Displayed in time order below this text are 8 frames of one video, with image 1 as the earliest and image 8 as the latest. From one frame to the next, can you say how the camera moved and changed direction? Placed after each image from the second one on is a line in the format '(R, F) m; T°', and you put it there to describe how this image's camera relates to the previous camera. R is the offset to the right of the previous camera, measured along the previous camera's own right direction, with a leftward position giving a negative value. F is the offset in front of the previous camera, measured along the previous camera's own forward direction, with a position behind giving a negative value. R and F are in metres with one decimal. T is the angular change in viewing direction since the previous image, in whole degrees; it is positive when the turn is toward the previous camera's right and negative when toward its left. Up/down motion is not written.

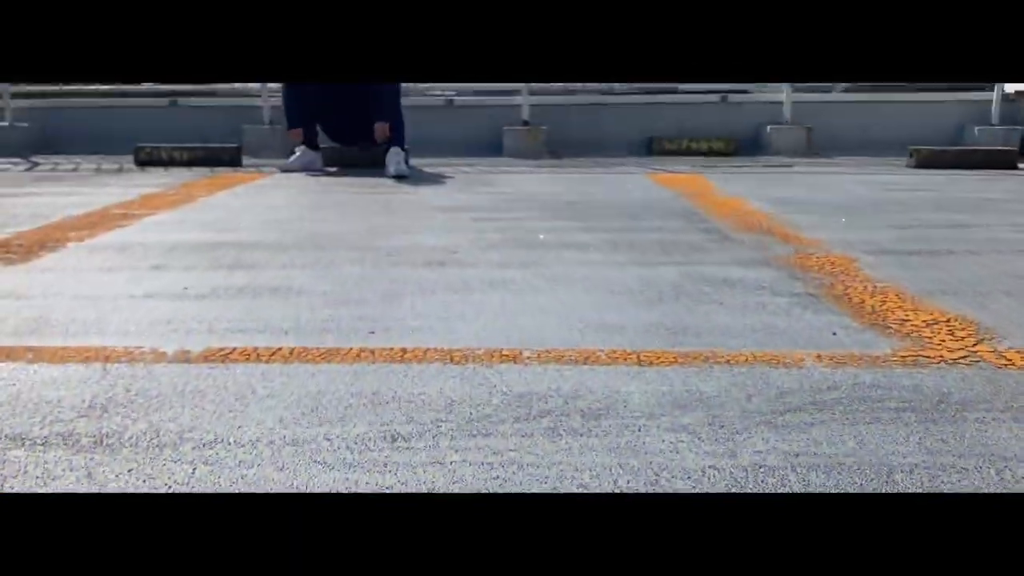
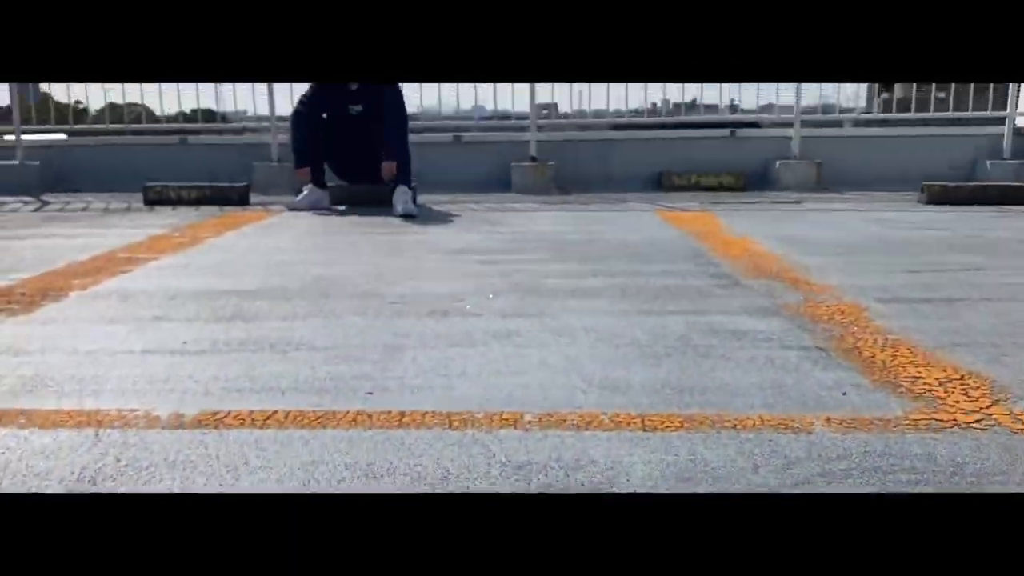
(0.0, 0.0) m; -1°
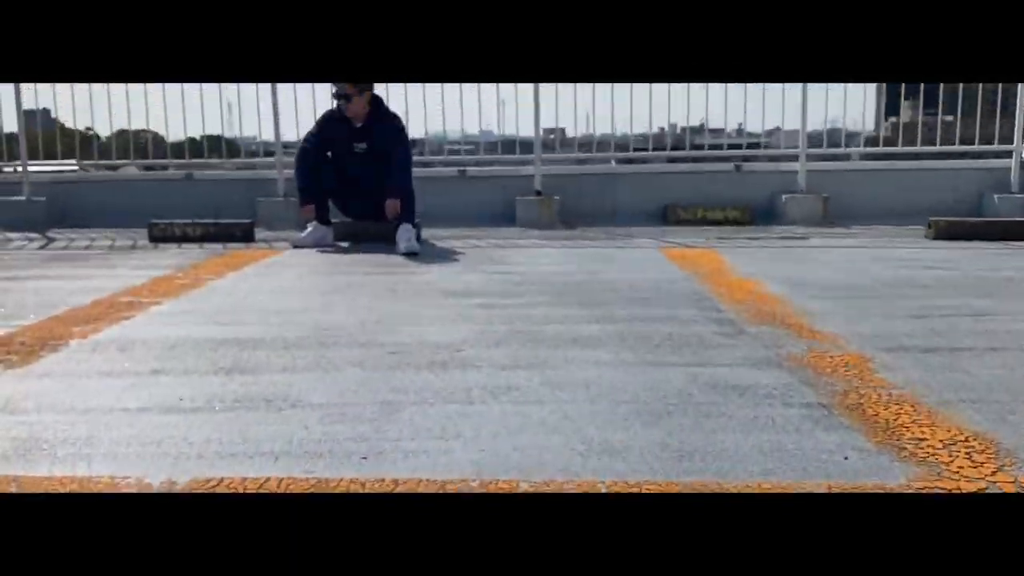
(0.0, 0.0) m; -1°
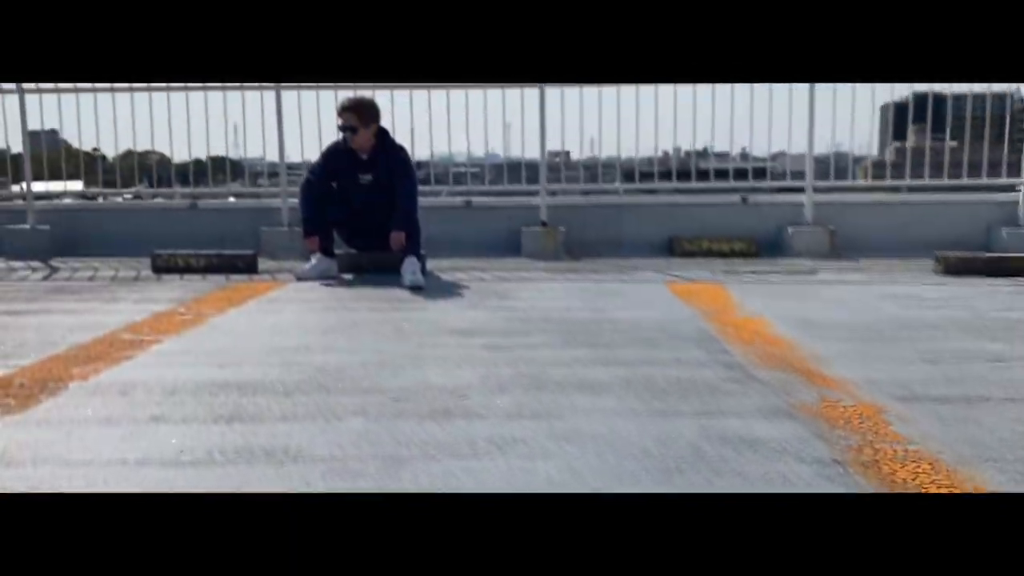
(0.0, 0.0) m; 0°
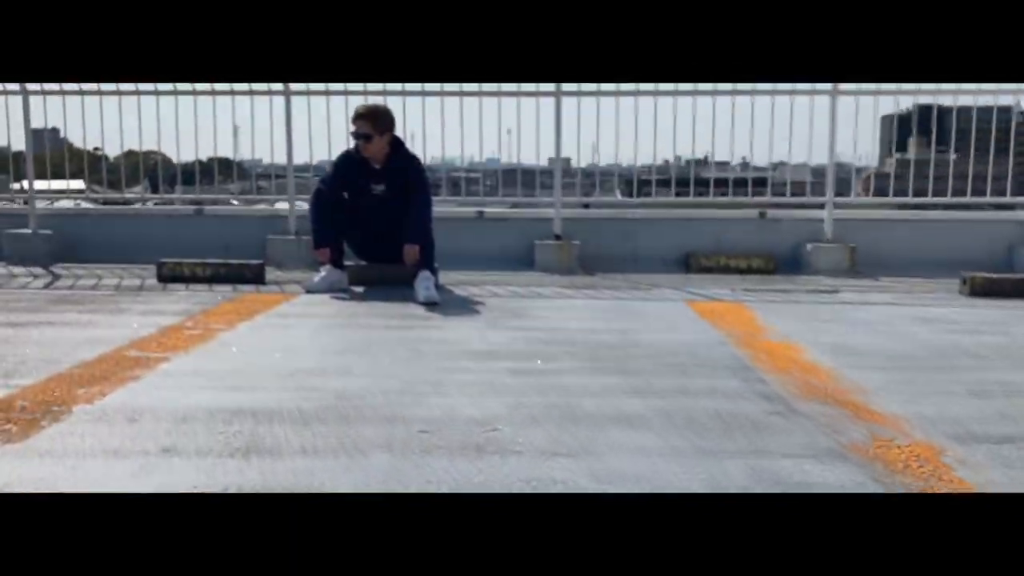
(-0.1, +0.2) m; 0°
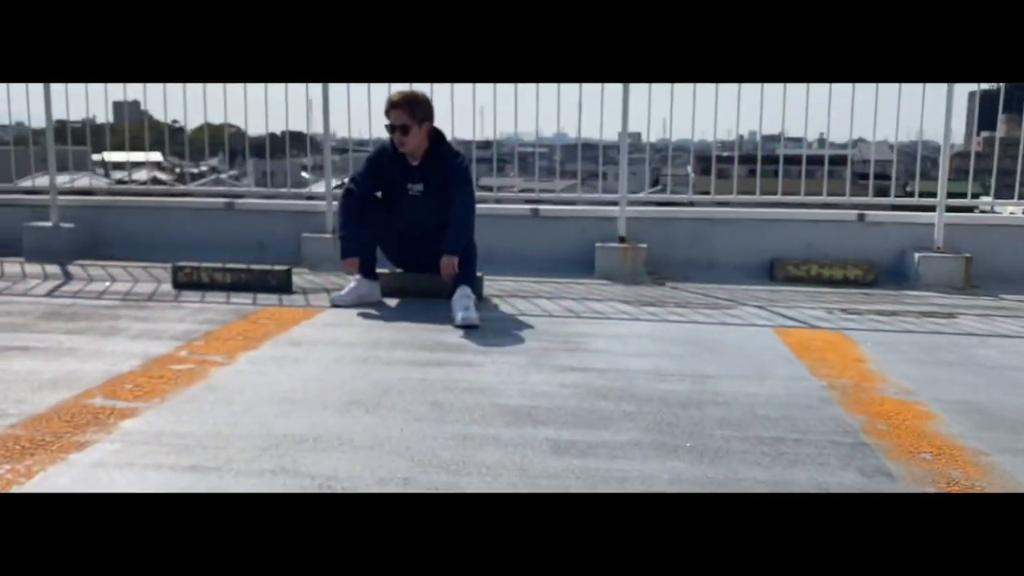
(+0.1, +0.8) m; -4°
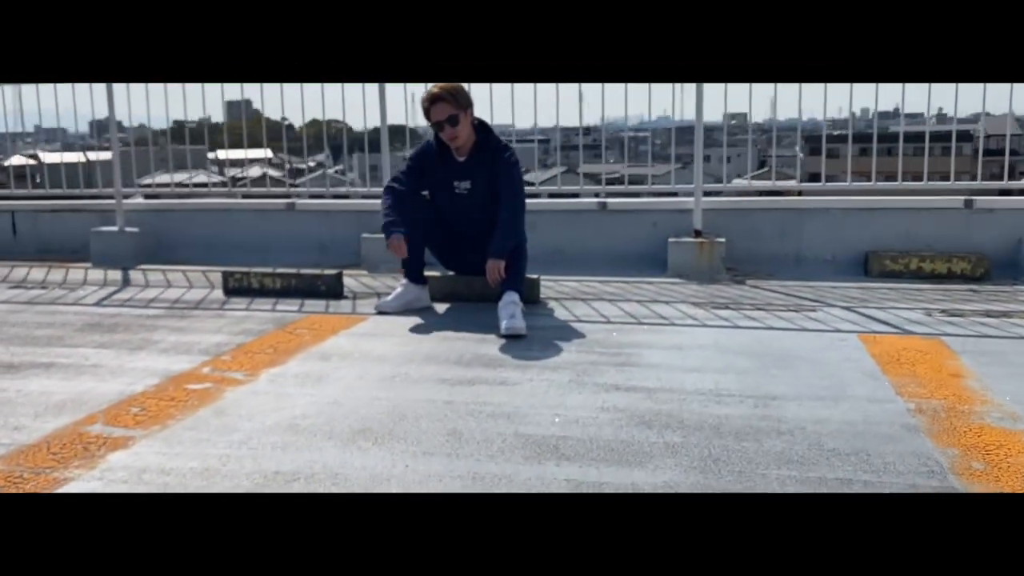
(+0.3, +0.4) m; -7°
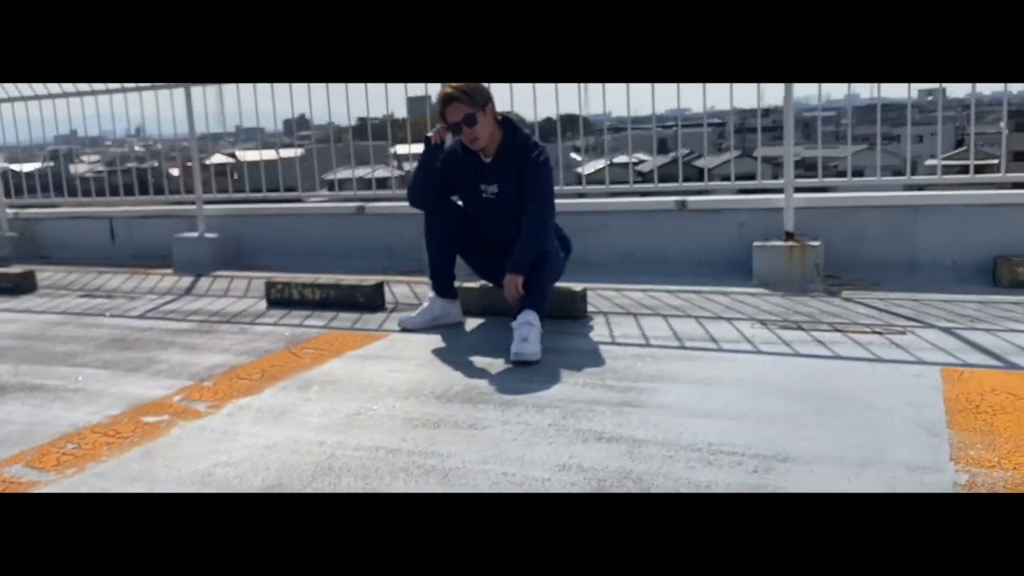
(+0.7, +0.6) m; -11°
